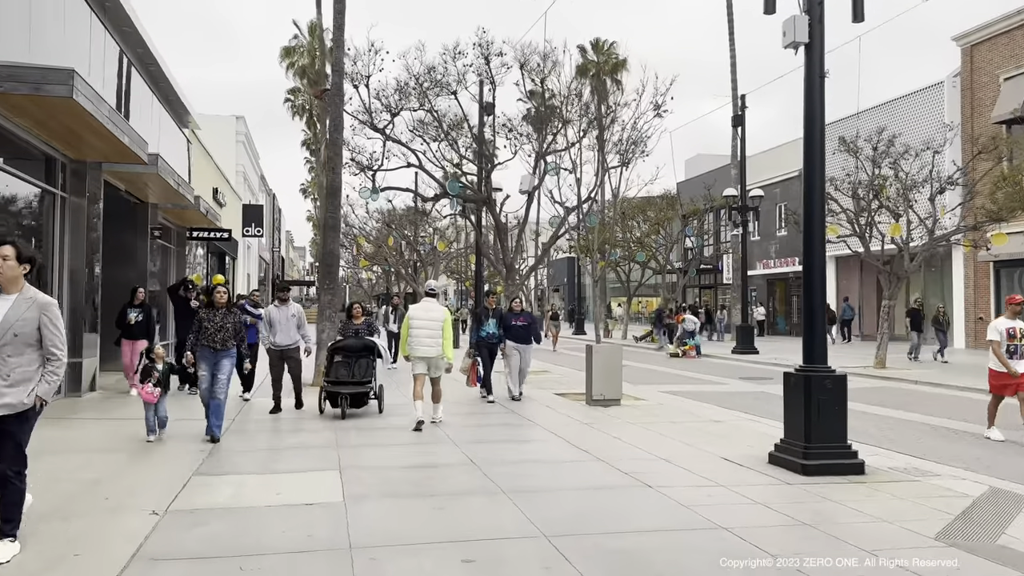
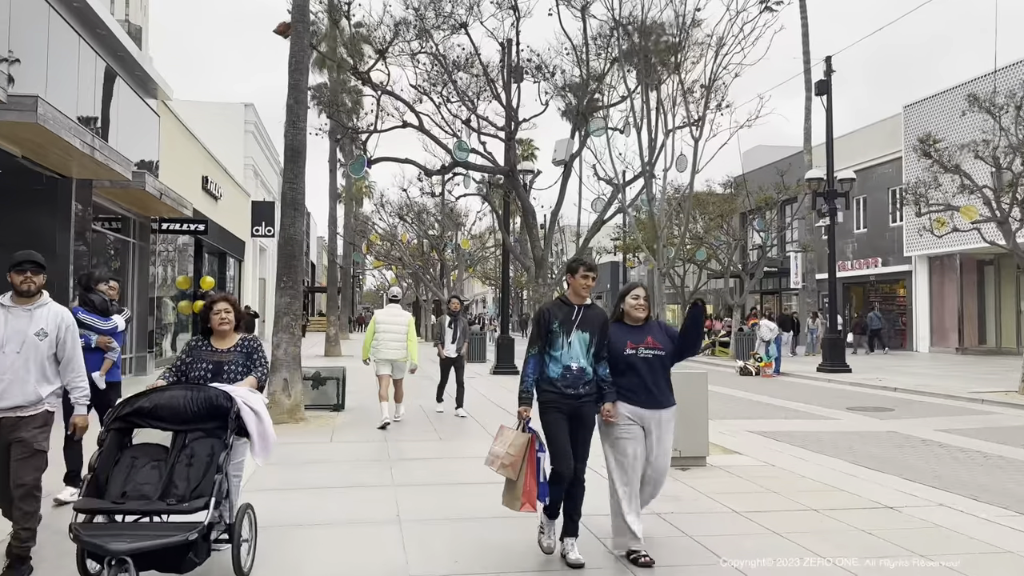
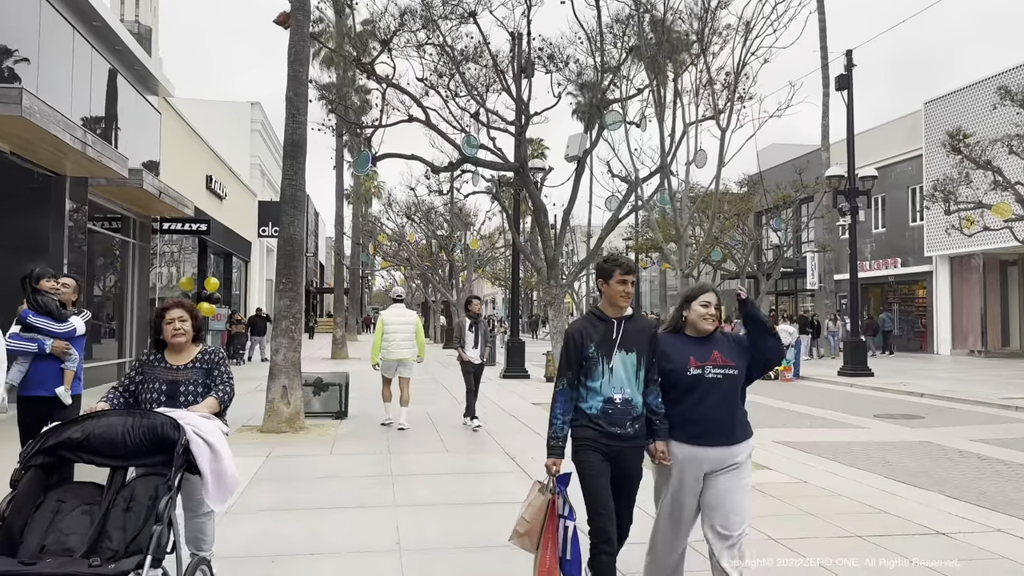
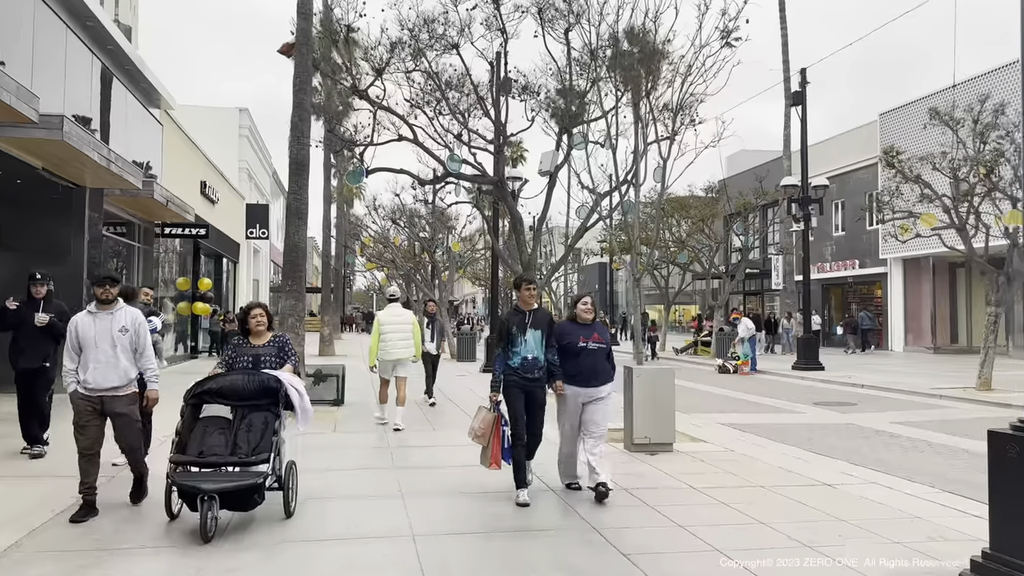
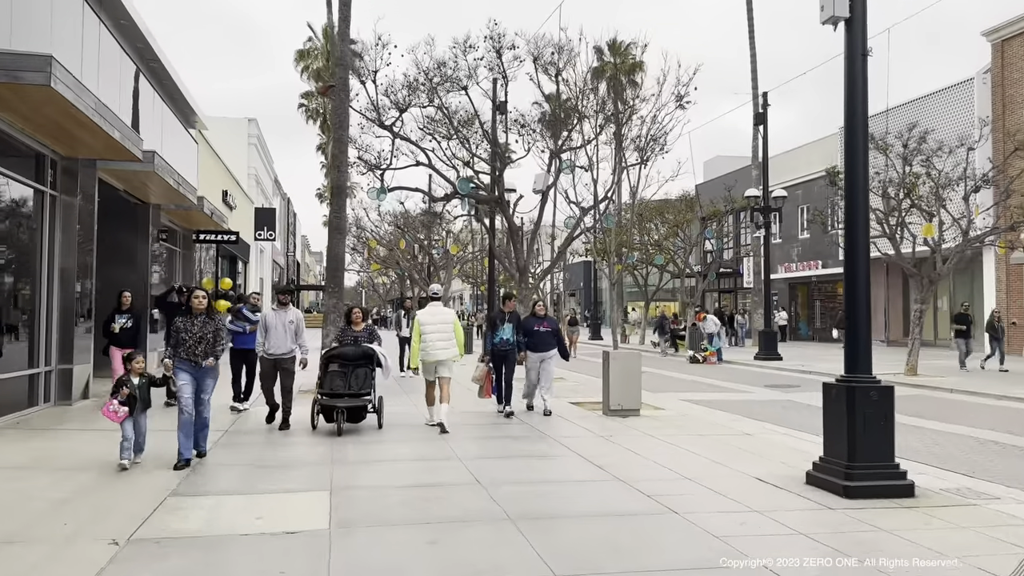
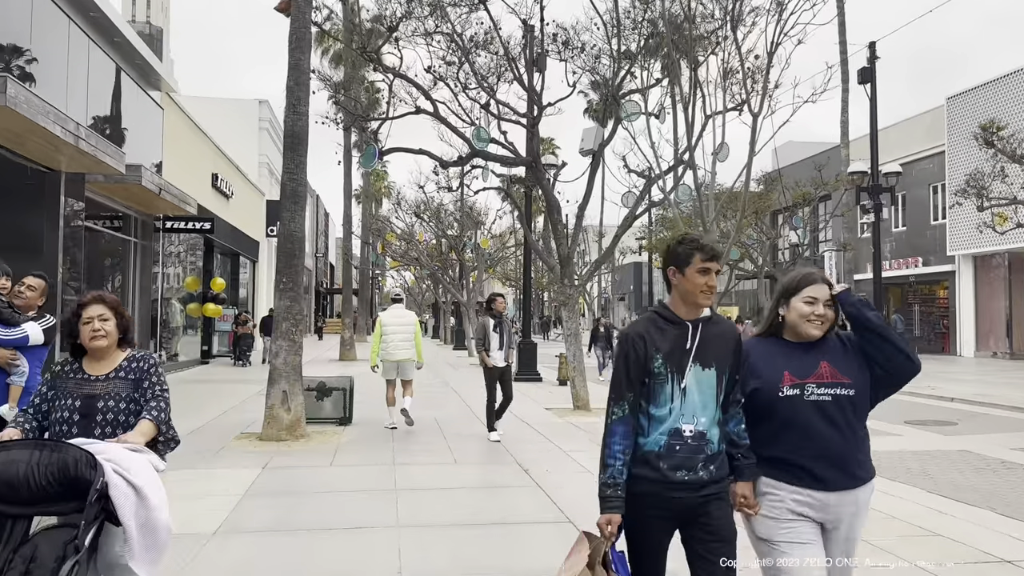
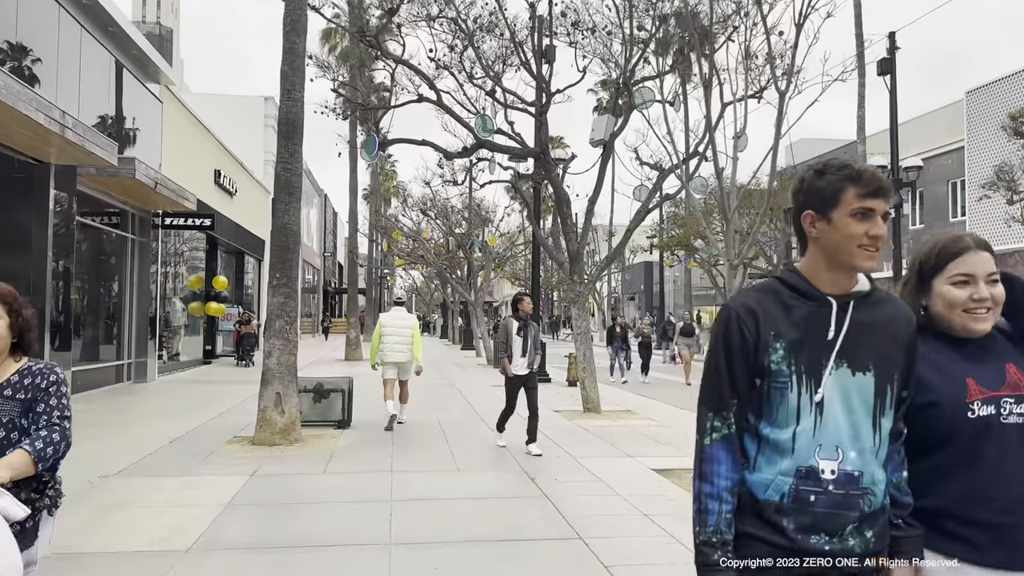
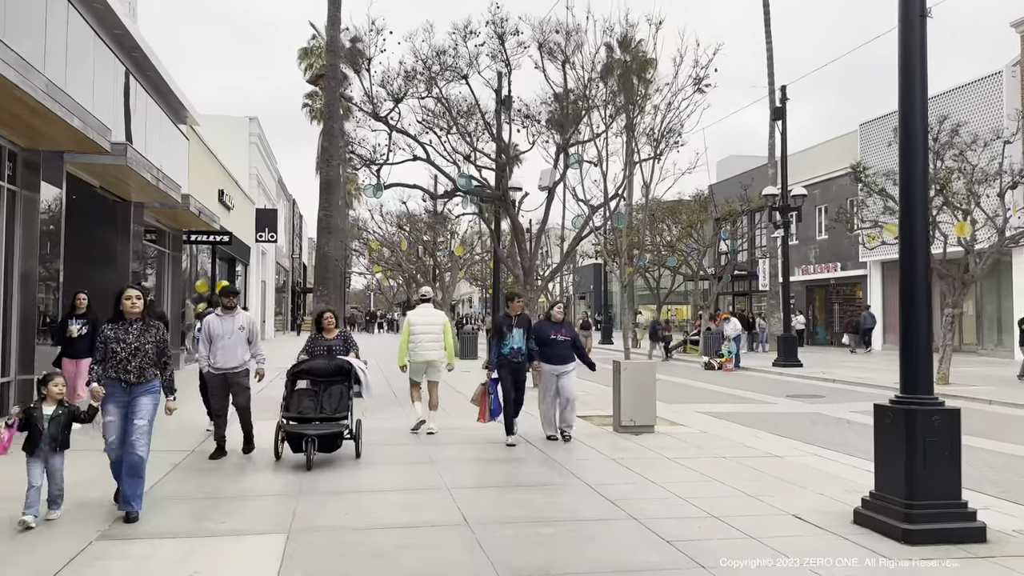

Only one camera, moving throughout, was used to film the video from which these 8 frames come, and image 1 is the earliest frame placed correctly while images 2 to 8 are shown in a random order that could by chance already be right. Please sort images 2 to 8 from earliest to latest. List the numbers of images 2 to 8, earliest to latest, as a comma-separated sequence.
5, 8, 4, 2, 3, 6, 7
